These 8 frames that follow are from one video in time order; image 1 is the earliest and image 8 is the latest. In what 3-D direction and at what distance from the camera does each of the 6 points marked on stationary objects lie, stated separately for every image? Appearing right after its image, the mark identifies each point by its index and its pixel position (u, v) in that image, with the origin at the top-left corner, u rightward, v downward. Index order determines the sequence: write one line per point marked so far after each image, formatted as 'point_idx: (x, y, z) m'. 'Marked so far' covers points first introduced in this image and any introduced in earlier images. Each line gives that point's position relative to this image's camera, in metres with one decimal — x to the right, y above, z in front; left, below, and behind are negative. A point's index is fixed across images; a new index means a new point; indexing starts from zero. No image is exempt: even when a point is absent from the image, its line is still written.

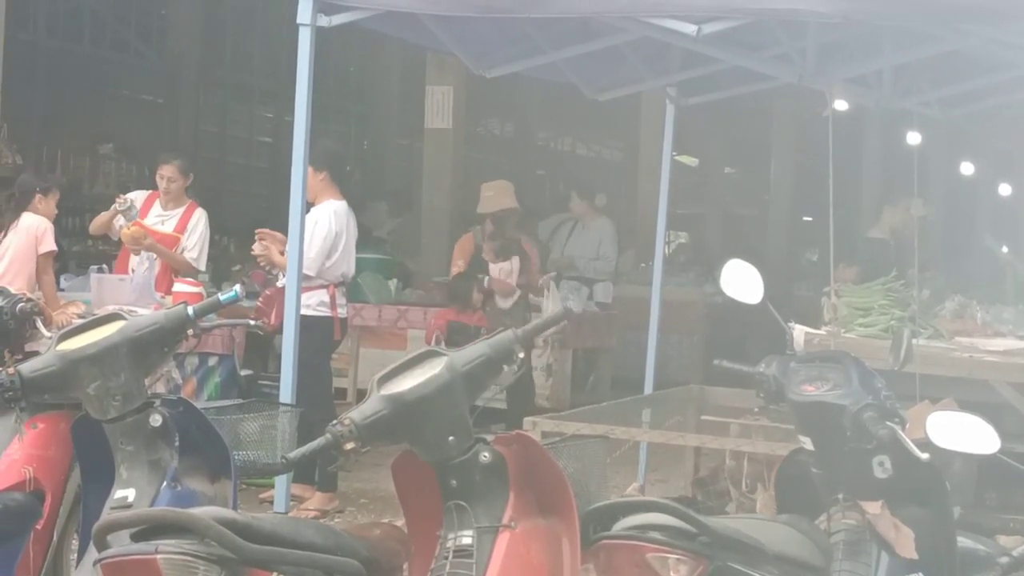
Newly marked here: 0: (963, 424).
0: (+1.0, -0.3, +1.8) m
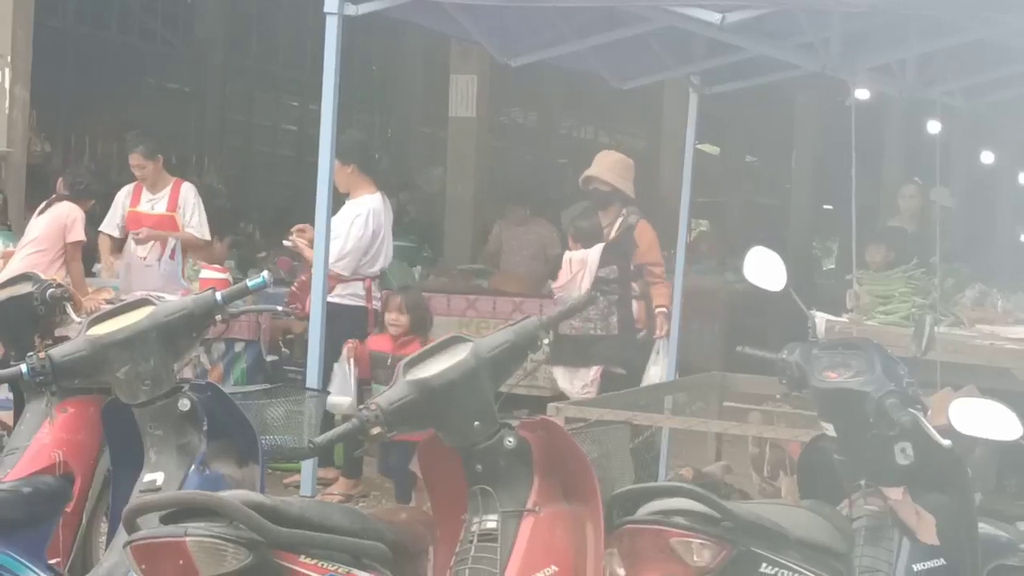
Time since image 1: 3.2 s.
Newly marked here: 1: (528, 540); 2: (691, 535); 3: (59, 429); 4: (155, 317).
0: (+1.1, -0.3, +1.9) m
1: (0.0, -0.6, +2.1) m
2: (+0.4, -0.6, +1.7) m
3: (-1.2, -0.3, +2.3) m
4: (-0.9, -0.1, +2.2) m
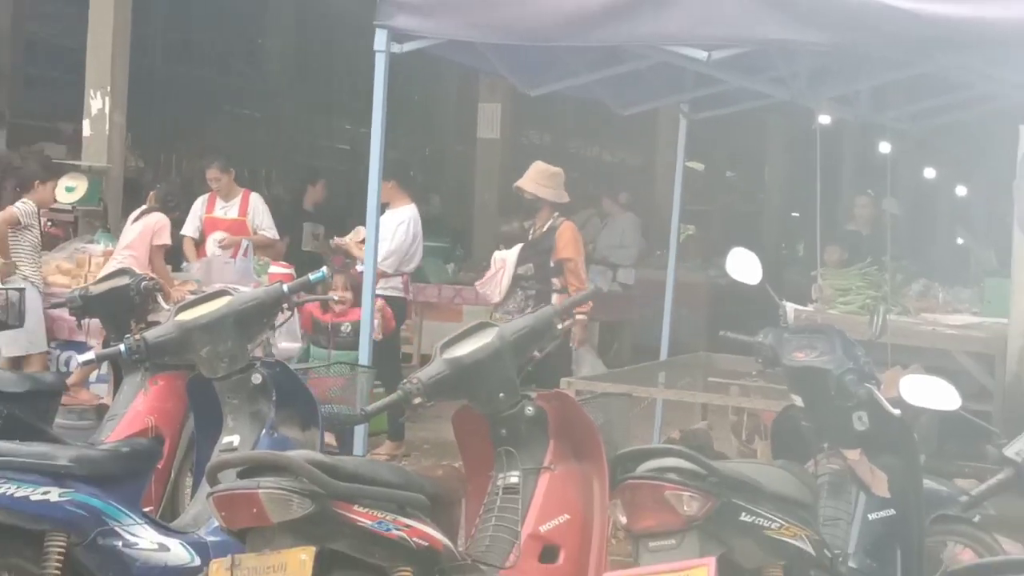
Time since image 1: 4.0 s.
0: (+1.2, -0.3, +2.3) m
1: (+0.1, -0.6, +2.5) m
2: (+0.5, -0.6, +2.1) m
3: (-1.1, -0.3, +2.7) m
4: (-0.8, 0.0, +2.6) m
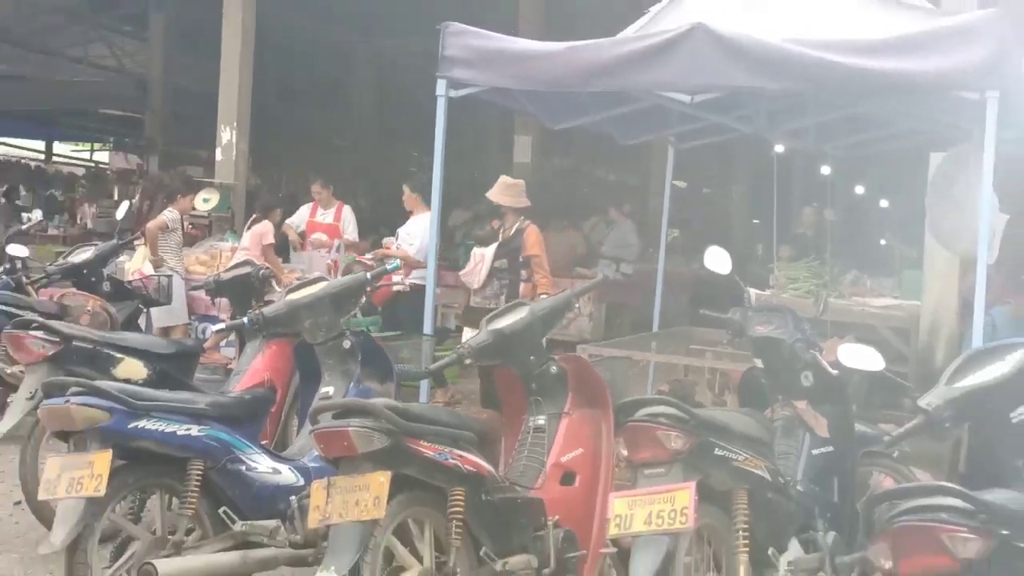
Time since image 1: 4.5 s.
0: (+1.3, -0.2, +3.0) m
1: (+0.2, -0.6, +3.3) m
2: (+0.6, -0.5, +2.9) m
3: (-1.0, -0.3, +3.4) m
4: (-0.7, 0.0, +3.4) m
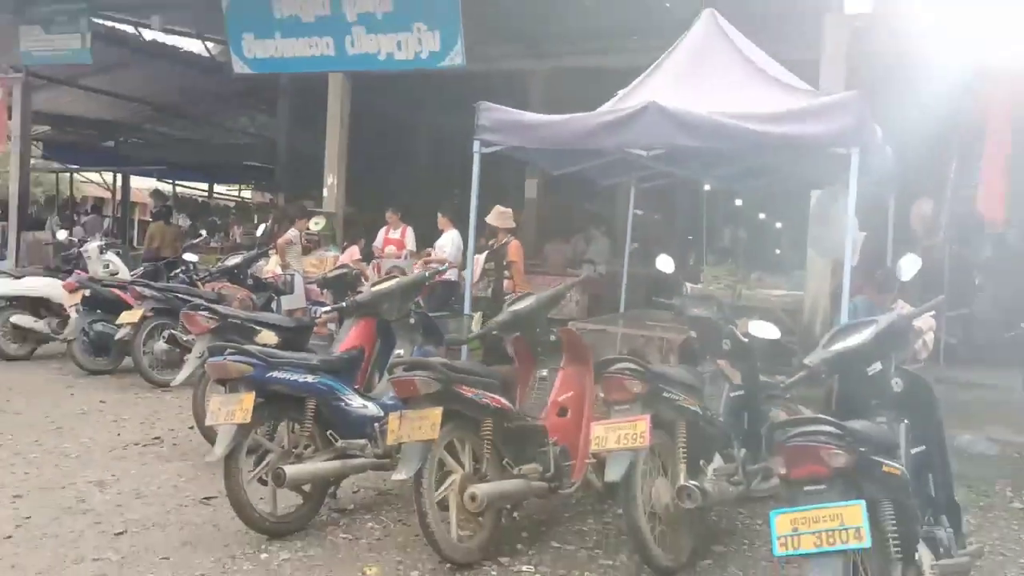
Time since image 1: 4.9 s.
0: (+1.3, -0.2, +4.6) m
1: (+0.3, -0.5, +4.8) m
2: (+0.6, -0.5, +4.4) m
3: (-0.9, -0.3, +5.0) m
4: (-0.6, 0.0, +4.9) m
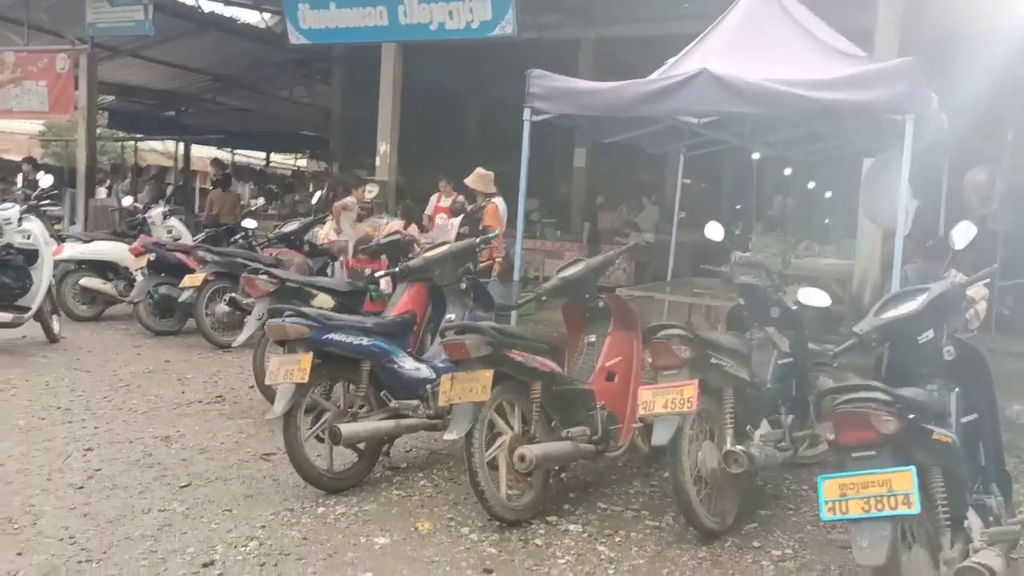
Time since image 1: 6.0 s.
0: (+1.6, 0.0, +4.6) m
1: (+0.6, -0.3, +4.9) m
2: (+0.9, -0.3, +4.5) m
3: (-0.6, -0.1, +5.1) m
4: (-0.4, +0.2, +5.0) m
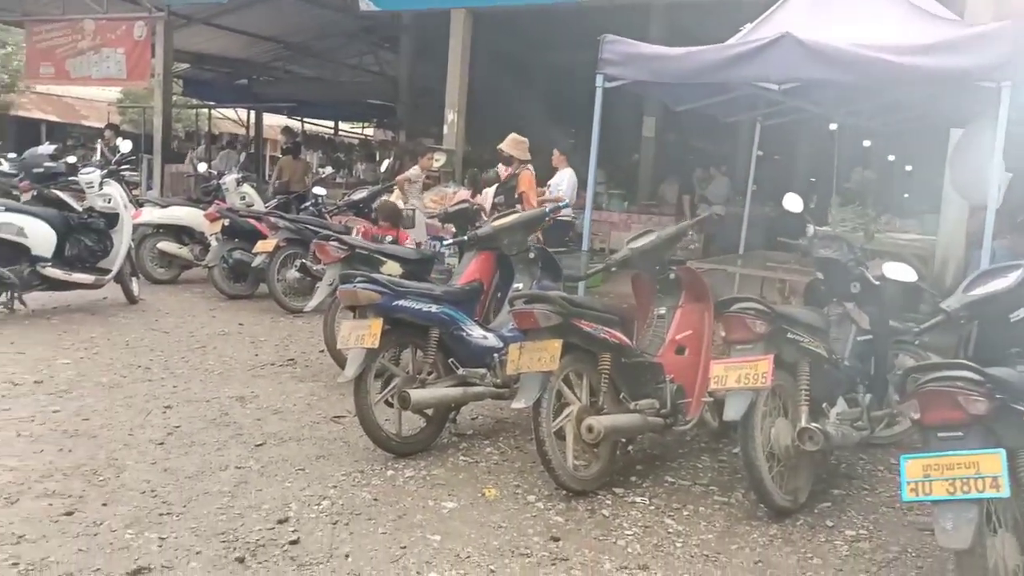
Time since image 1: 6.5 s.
0: (+2.0, +0.1, +4.4) m
1: (+1.0, -0.2, +4.8) m
2: (+1.3, -0.1, +4.4) m
3: (-0.2, +0.1, +5.1) m
4: (+0.1, +0.4, +5.0) m
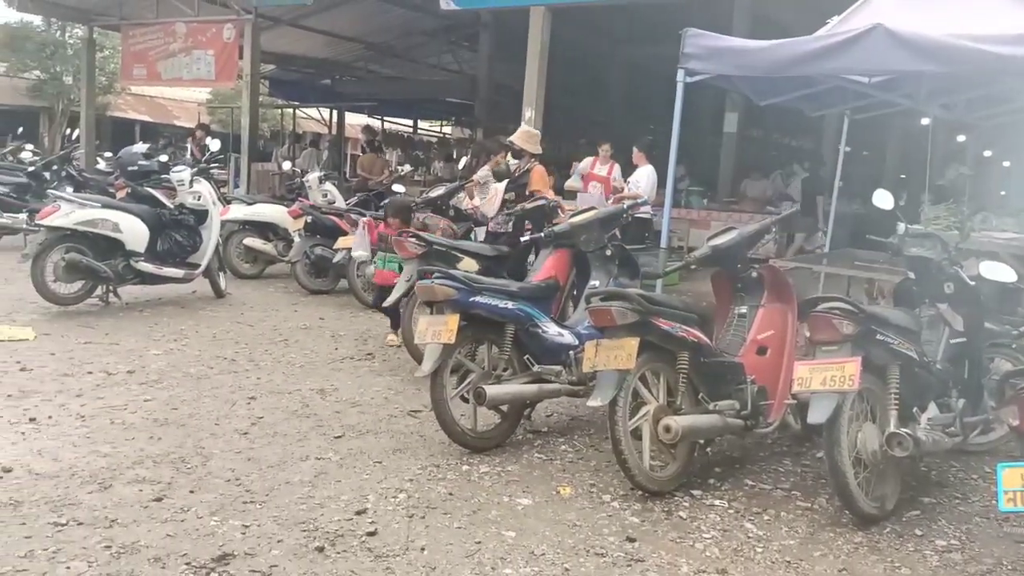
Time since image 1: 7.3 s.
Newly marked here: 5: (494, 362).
0: (+2.4, +0.1, +4.2) m
1: (+1.4, -0.2, +4.7) m
2: (+1.6, -0.1, +4.2) m
3: (+0.2, +0.2, +5.1) m
4: (+0.5, +0.4, +4.9) m
5: (-0.1, -0.4, +5.0) m
